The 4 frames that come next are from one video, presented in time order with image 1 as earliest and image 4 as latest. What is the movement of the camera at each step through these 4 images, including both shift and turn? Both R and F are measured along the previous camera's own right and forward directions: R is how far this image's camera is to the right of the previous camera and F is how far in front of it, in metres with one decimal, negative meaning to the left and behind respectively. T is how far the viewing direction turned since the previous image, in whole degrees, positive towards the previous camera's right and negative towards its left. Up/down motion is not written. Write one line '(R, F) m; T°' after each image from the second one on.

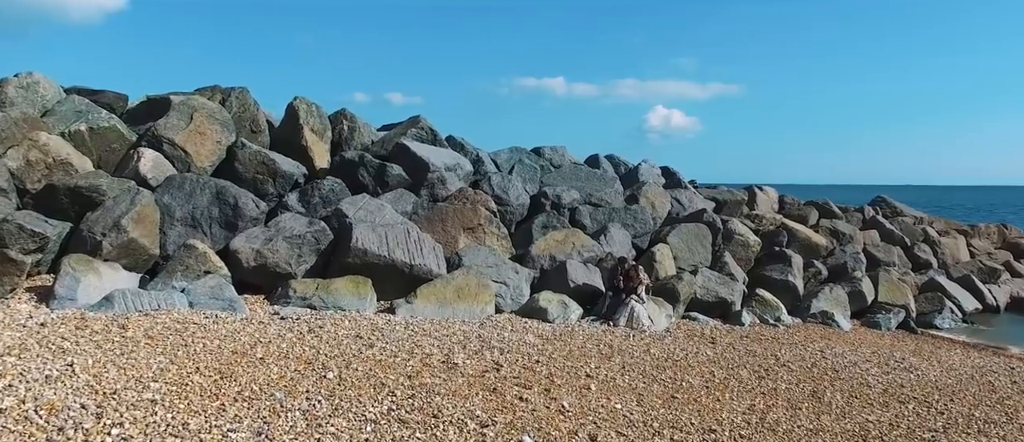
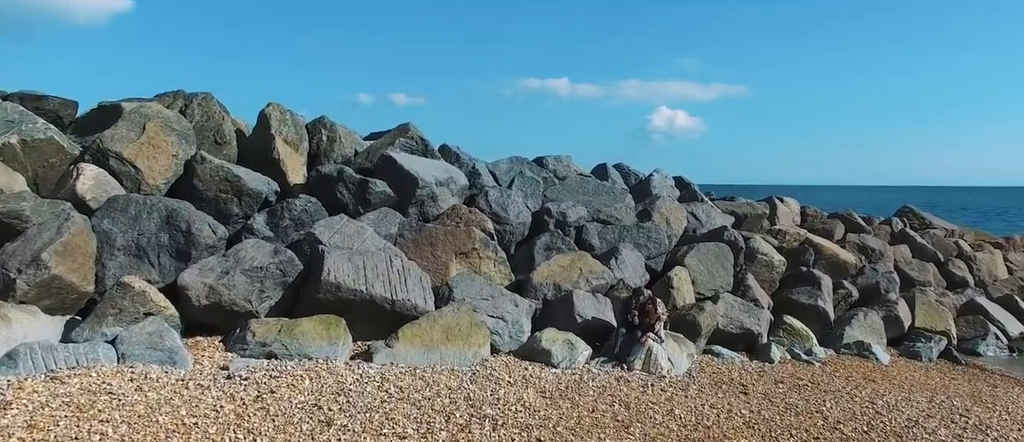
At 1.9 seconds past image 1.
(+0.1, +1.5) m; 0°
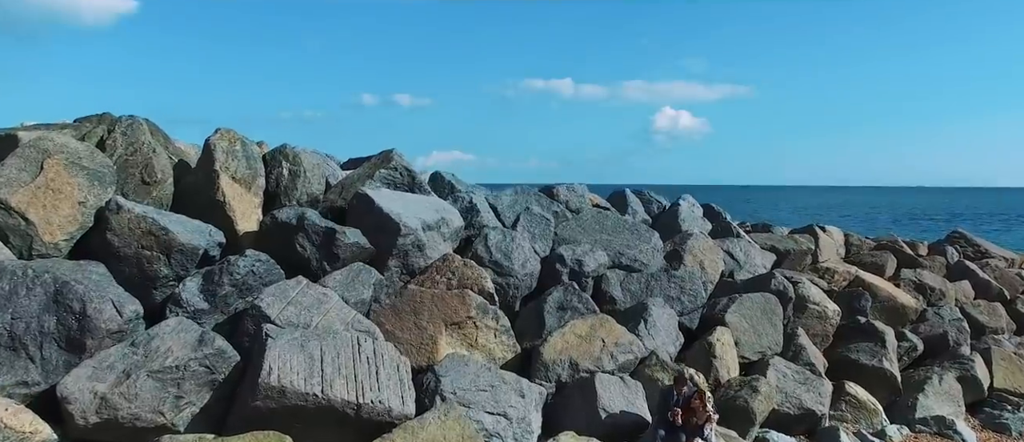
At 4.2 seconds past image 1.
(0.0, +2.3) m; 0°
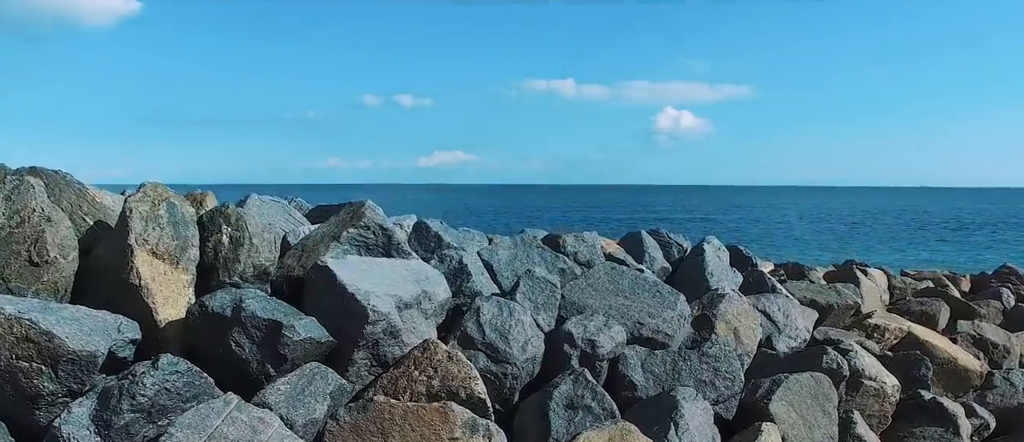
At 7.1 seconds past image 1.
(0.0, +2.0) m; 0°
